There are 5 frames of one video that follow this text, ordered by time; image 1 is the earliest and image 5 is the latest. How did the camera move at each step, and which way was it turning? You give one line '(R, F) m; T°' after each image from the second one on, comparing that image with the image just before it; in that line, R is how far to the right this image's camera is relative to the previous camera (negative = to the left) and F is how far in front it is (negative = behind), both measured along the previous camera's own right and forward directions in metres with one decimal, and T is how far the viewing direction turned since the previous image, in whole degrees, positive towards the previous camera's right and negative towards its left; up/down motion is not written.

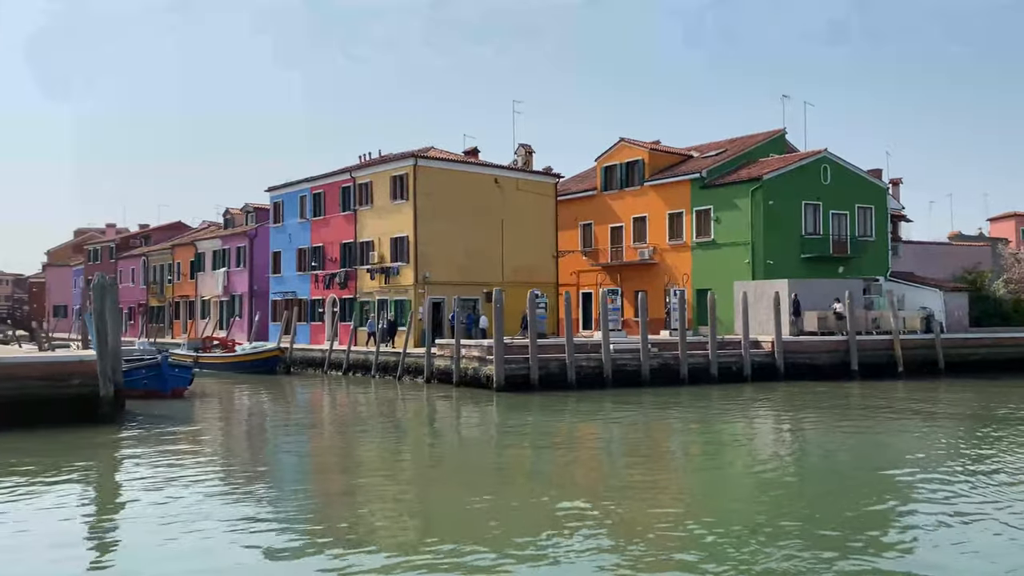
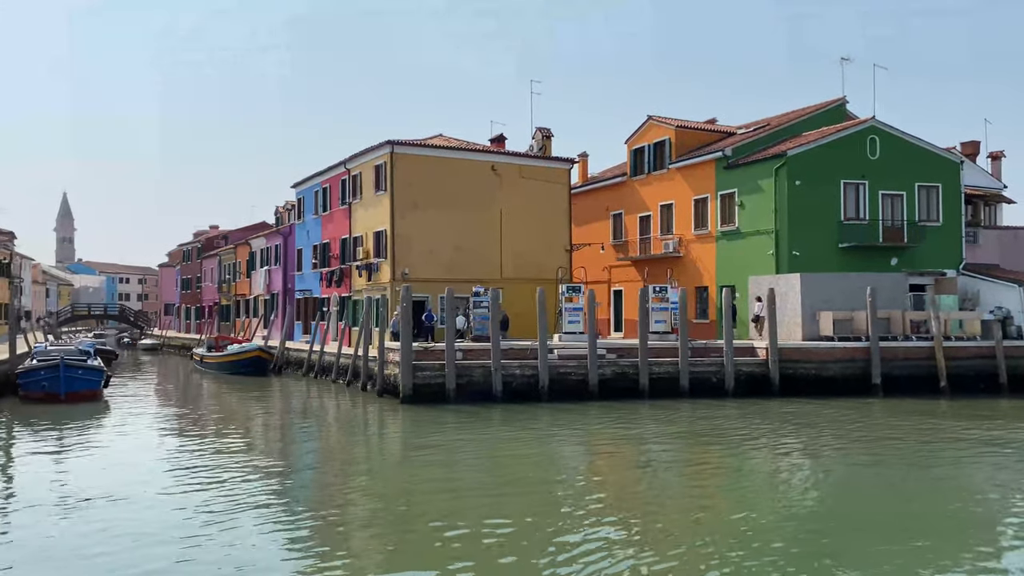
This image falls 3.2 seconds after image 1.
(+7.2, +4.3) m; -12°
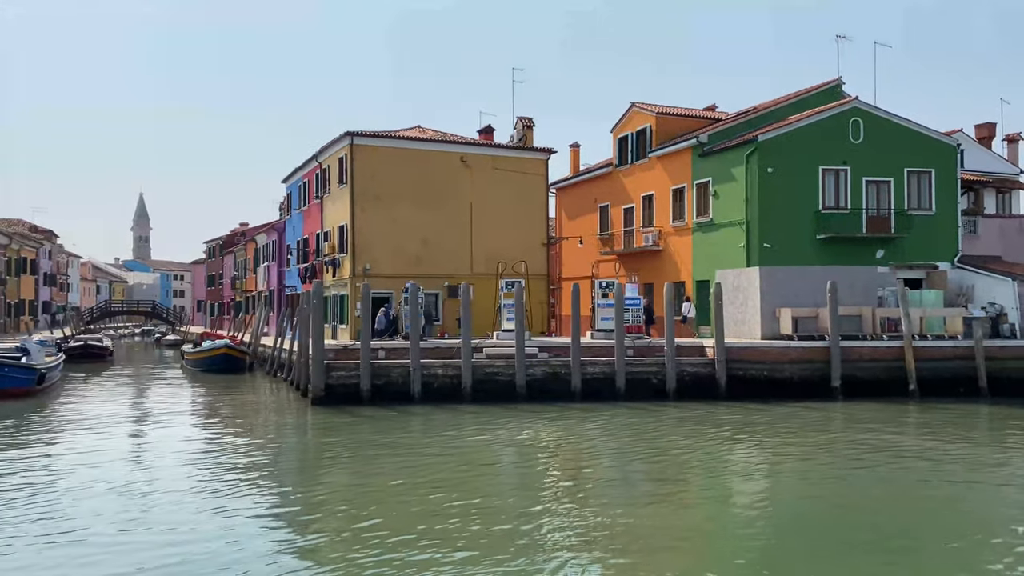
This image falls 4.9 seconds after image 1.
(+4.0, +1.5) m; -5°
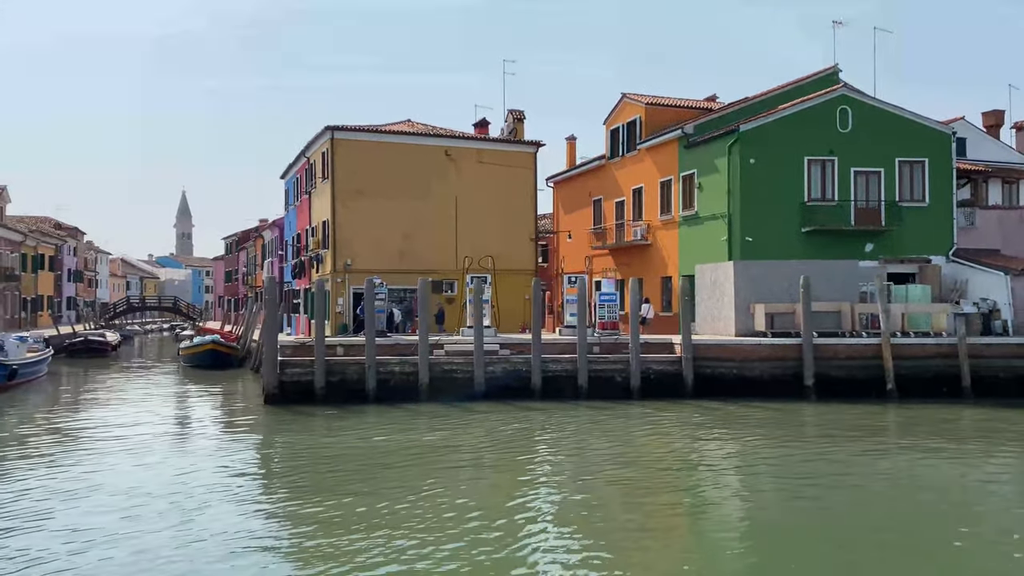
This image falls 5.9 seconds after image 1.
(+2.2, +0.6) m; -3°
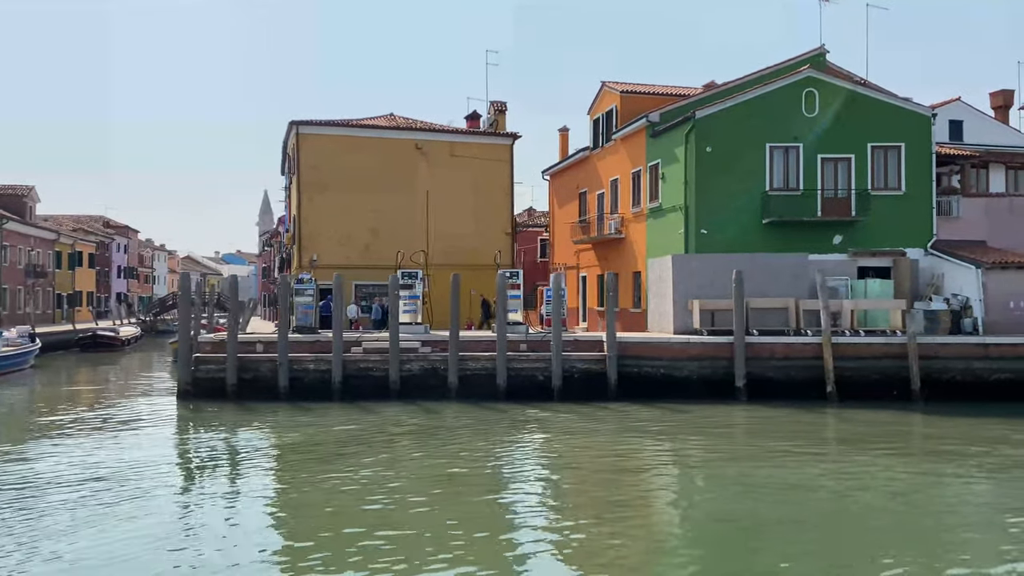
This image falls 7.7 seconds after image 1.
(+4.2, +1.0) m; -6°
